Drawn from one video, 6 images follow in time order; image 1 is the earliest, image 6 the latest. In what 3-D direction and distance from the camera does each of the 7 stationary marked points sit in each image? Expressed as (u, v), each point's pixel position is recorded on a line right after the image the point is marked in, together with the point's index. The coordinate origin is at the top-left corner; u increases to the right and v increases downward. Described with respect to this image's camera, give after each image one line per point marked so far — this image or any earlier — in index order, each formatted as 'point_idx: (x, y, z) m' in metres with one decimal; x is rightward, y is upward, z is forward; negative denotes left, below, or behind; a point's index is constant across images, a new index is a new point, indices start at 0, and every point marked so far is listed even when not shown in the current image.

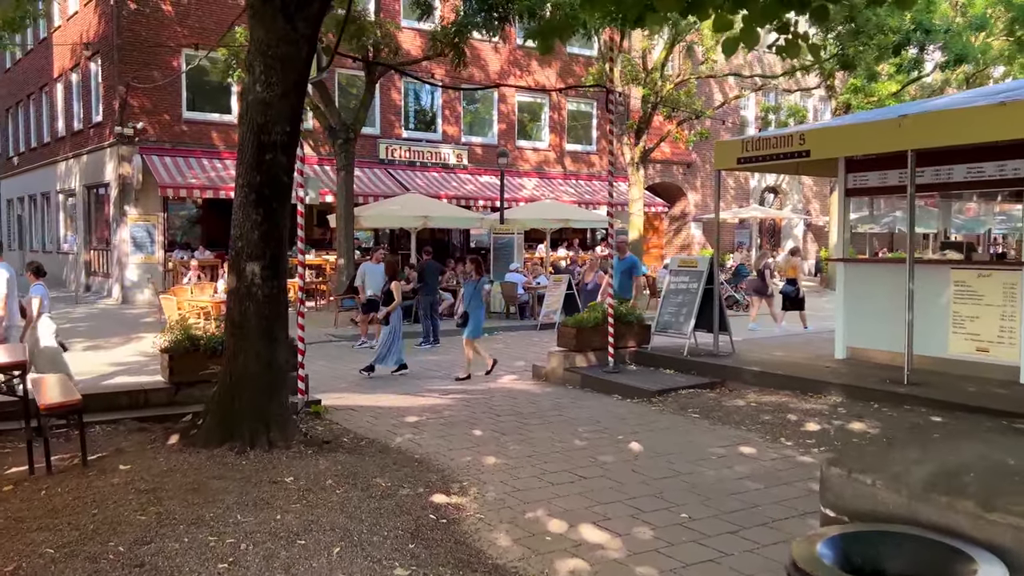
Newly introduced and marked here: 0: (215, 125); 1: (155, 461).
0: (-7.1, +3.9, +19.6) m
1: (-2.2, -1.1, +5.1) m
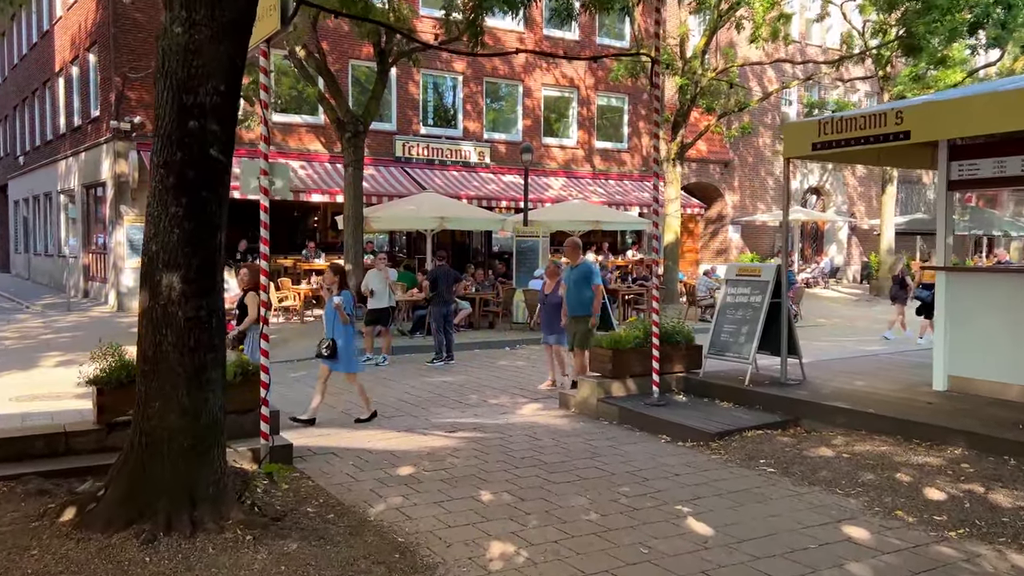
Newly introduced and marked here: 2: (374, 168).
0: (-6.6, +3.8, +18.3) m
1: (-2.2, -1.2, +3.6) m
2: (-3.4, +3.0, +19.9) m
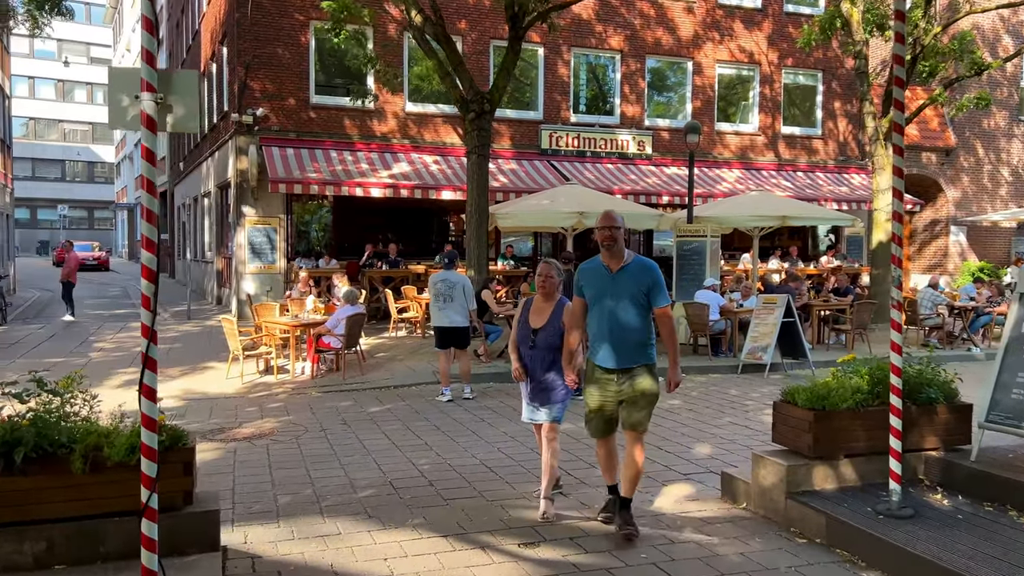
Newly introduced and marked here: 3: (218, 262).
0: (-3.3, +3.6, +16.6) m
1: (-2.2, -1.2, +1.3) m
2: (+0.1, +2.8, +17.5) m
3: (-6.9, +0.6, +19.1) m
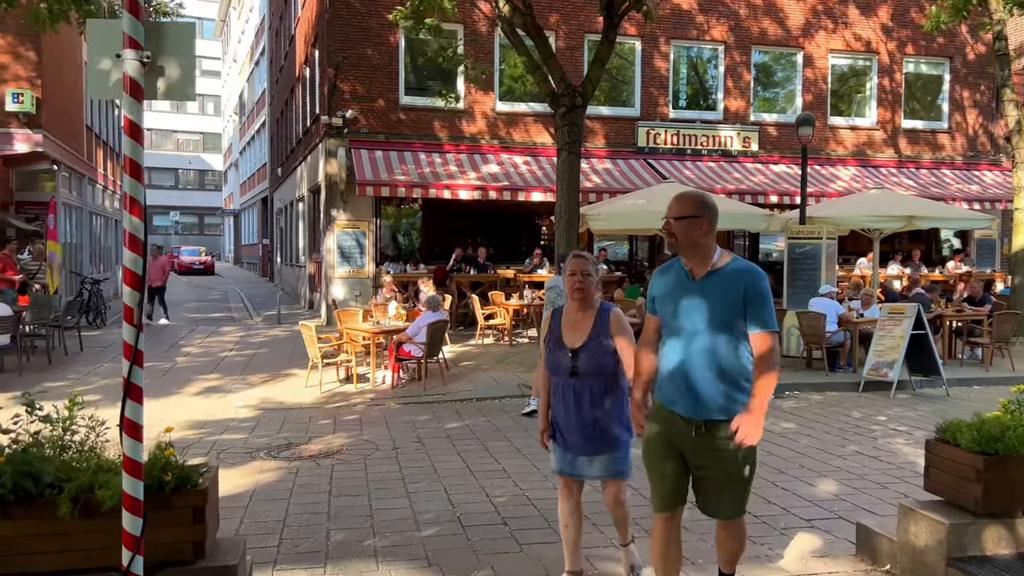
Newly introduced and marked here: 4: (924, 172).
0: (-1.5, +3.5, +16.2) m
1: (-2.2, -1.2, +0.8) m
2: (+2.0, +2.6, +16.6) m
3: (-4.8, +0.5, +19.1) m
4: (+9.2, +2.6, +18.1) m
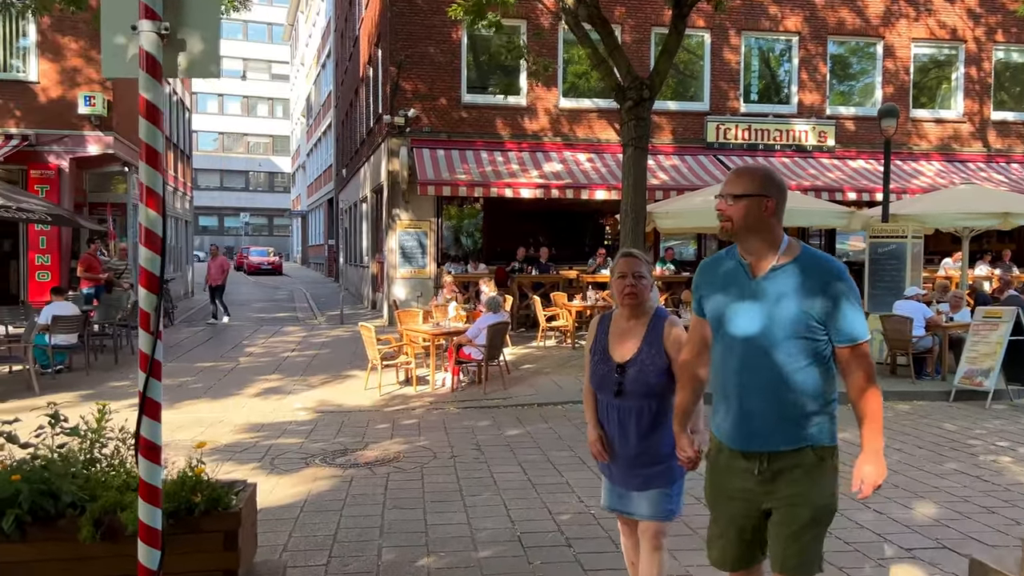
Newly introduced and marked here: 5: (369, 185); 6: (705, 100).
0: (-0.2, +3.5, +15.9) m
1: (-2.1, -1.2, +0.6) m
2: (+3.3, +2.6, +16.1) m
3: (-3.3, +0.5, +19.1) m
4: (+10.6, +2.6, +17.0) m
5: (-3.4, +2.5, +19.3) m
6: (+3.9, +3.8, +16.4) m
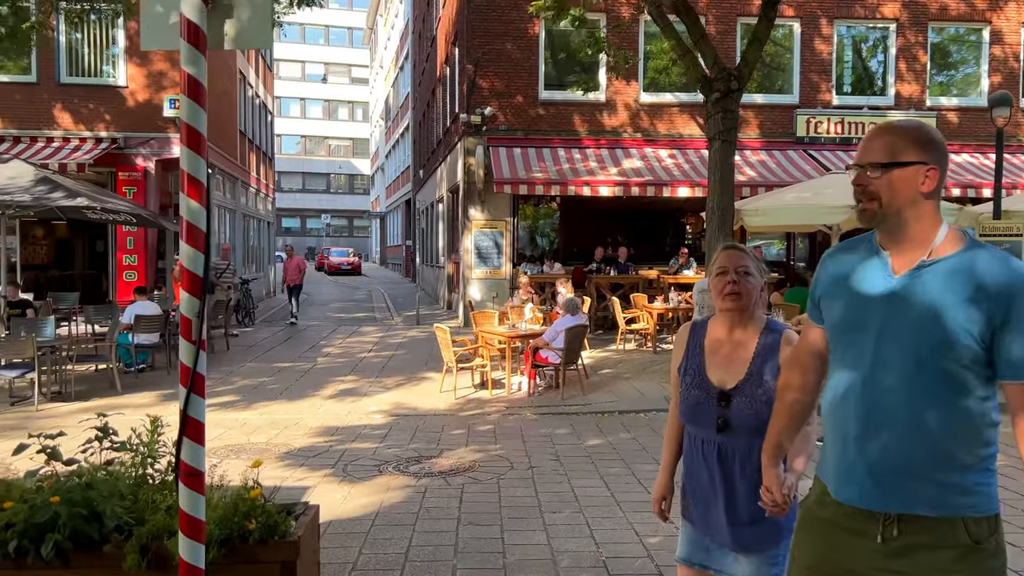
0: (+1.3, +3.5, +15.5) m
1: (-2.1, -1.2, +0.4) m
2: (+4.8, +2.6, +15.4) m
3: (-1.5, +0.5, +18.9) m
4: (+12.1, +2.5, +15.6) m
5: (-1.6, +2.5, +19.2) m
6: (+5.4, +3.8, +15.7) m
